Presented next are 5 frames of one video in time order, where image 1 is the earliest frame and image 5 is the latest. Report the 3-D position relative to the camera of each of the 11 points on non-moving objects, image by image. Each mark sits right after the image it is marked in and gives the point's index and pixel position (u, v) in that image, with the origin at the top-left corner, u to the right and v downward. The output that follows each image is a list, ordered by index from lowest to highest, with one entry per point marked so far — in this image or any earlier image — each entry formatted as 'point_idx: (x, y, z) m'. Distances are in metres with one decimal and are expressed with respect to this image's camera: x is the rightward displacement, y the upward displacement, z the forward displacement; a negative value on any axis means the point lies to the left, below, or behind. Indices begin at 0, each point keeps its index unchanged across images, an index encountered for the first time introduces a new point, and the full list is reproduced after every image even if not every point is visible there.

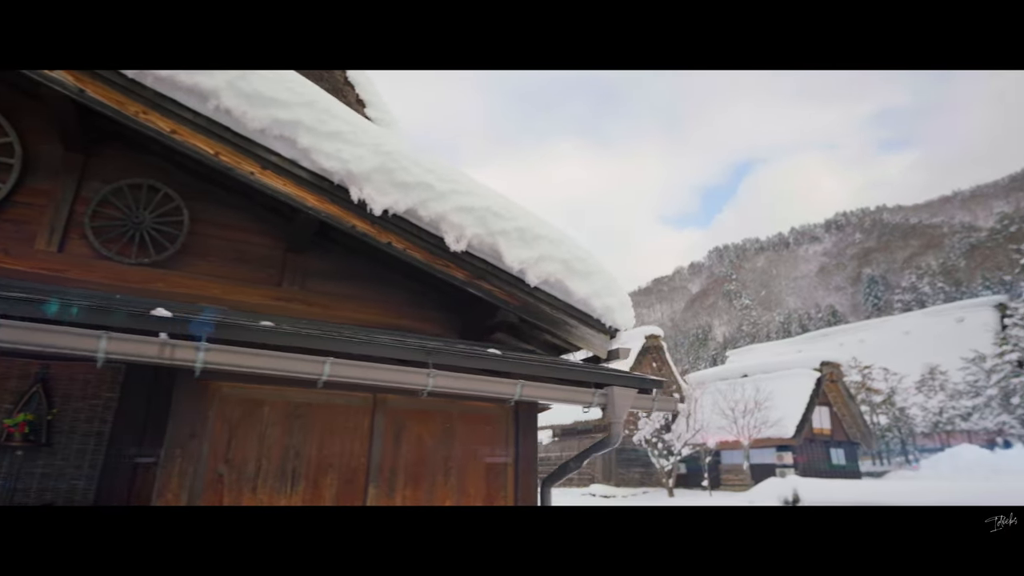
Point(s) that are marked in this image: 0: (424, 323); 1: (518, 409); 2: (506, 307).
0: (-0.5, -0.2, +2.9) m
1: (0.0, -0.5, +2.3) m
2: (0.0, -0.1, +2.6) m
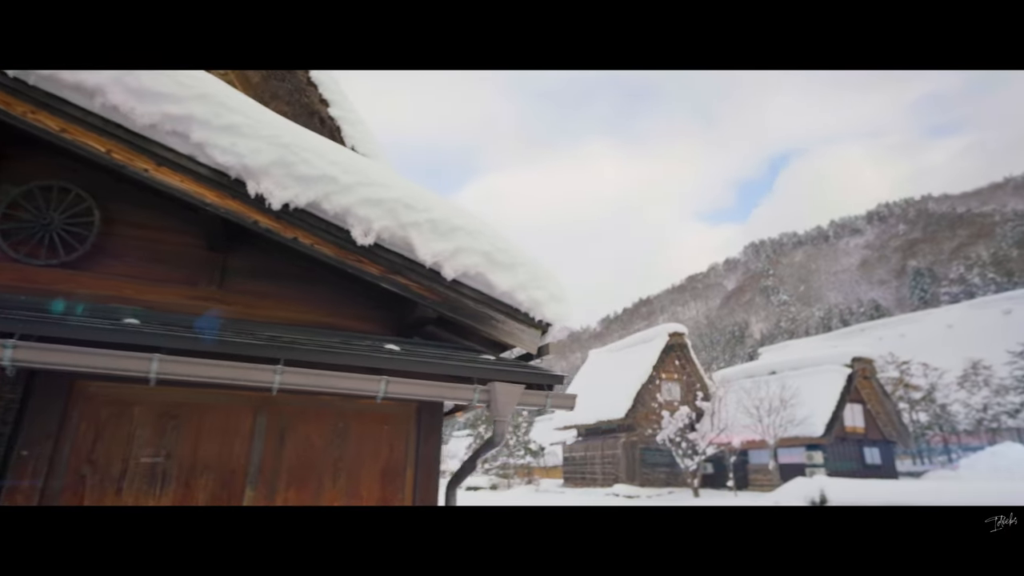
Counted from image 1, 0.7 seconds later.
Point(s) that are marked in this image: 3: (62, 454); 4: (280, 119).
0: (-0.8, -0.2, +2.8) m
1: (-0.4, -0.5, +2.2) m
2: (-0.4, -0.1, +2.6) m
3: (-1.4, -0.5, +1.7) m
4: (-1.0, +0.7, +2.4) m
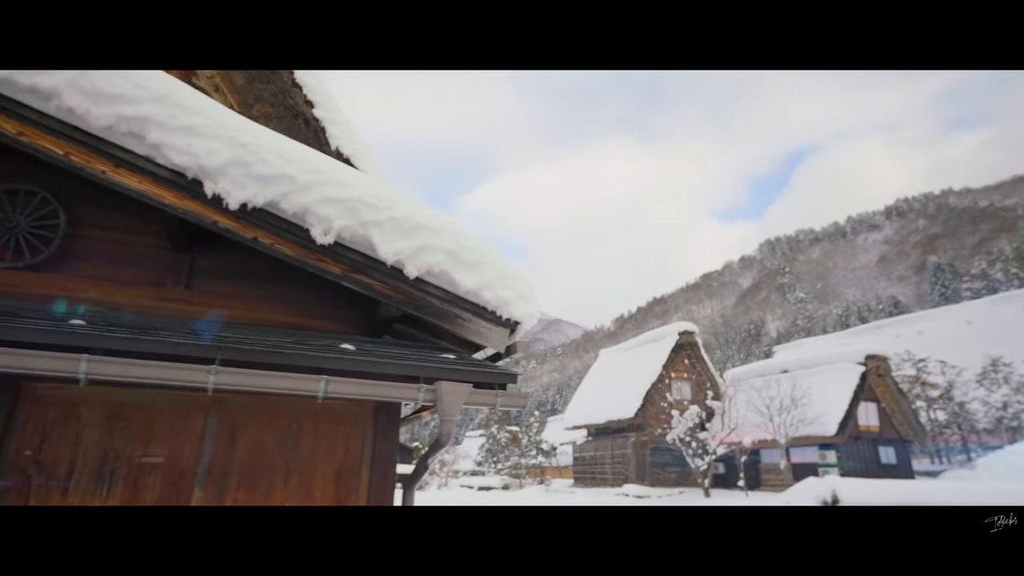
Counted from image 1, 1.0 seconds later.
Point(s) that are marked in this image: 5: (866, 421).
0: (-1.0, -0.2, +2.8) m
1: (-0.5, -0.5, +2.2) m
2: (-0.6, -0.1, +2.5) m
3: (-1.6, -0.5, +1.8) m
4: (-1.2, +0.7, +2.4) m
5: (+12.7, -4.8, +19.7) m
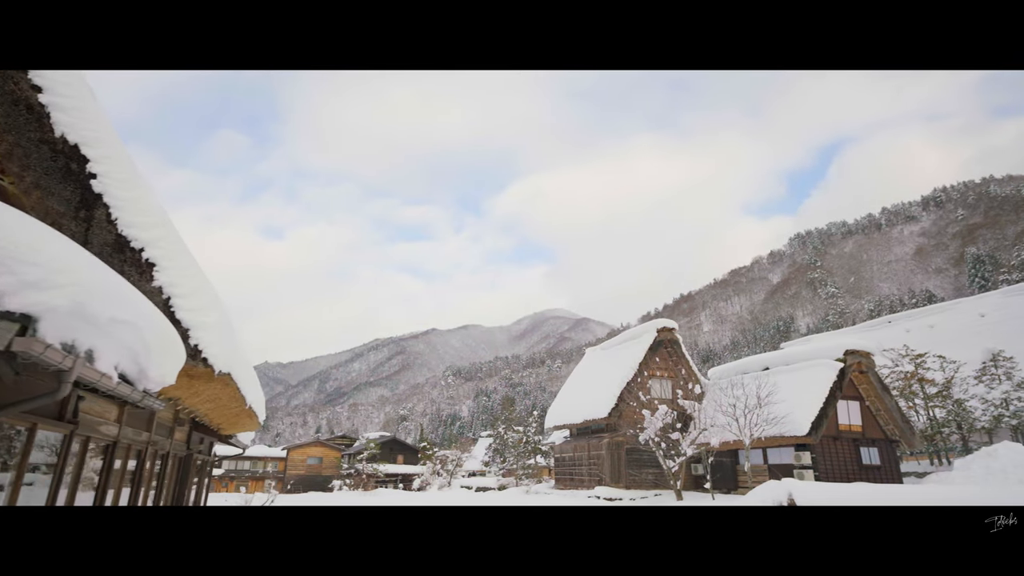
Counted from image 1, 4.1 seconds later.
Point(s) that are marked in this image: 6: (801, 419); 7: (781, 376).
0: (-3.1, -0.1, +2.5) m
1: (-2.7, -0.4, +1.8) m
2: (-2.7, 0.0, +2.2) m
3: (-3.7, -0.5, +1.5) m
4: (-3.3, +0.8, +2.1) m
5: (+11.5, -4.5, +18.7) m
6: (+9.0, -4.0, +16.9) m
7: (+9.2, -3.0, +18.8) m
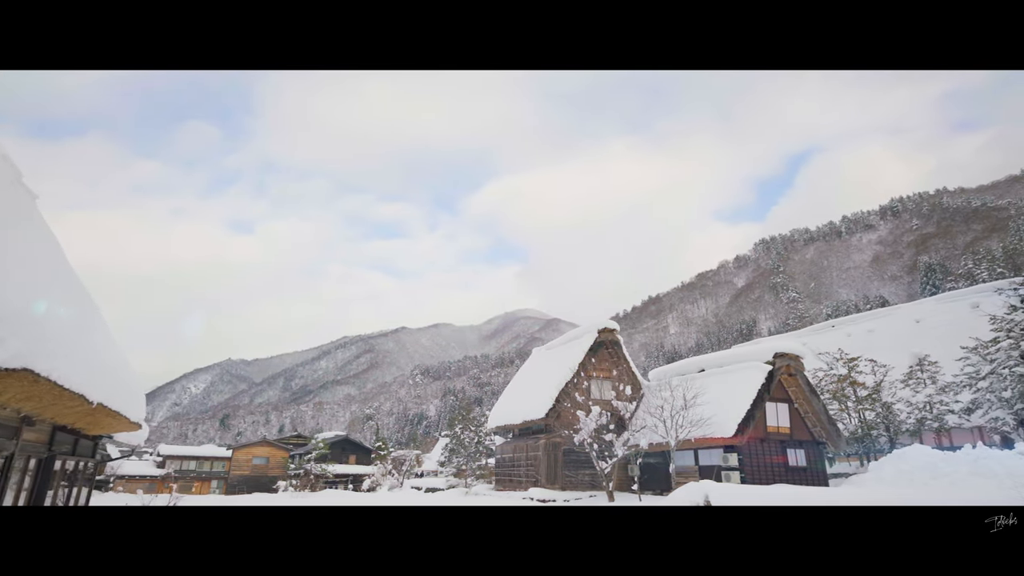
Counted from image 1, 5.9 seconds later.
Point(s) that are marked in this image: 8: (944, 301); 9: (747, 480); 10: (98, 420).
0: (-4.4, 0.0, +2.0) m
1: (-4.0, -0.3, +1.4) m
2: (-4.0, +0.1, +1.8) m
3: (-5.0, -0.4, +1.0) m
4: (-4.6, +0.9, +1.6) m
5: (+9.2, -4.6, +19.0) m
6: (+6.8, -4.1, +17.0) m
7: (+7.0, -3.1, +18.9) m
8: (+15.7, -0.5, +19.9) m
9: (+7.4, -5.9, +17.1) m
10: (-5.7, -1.8, +7.4) m
